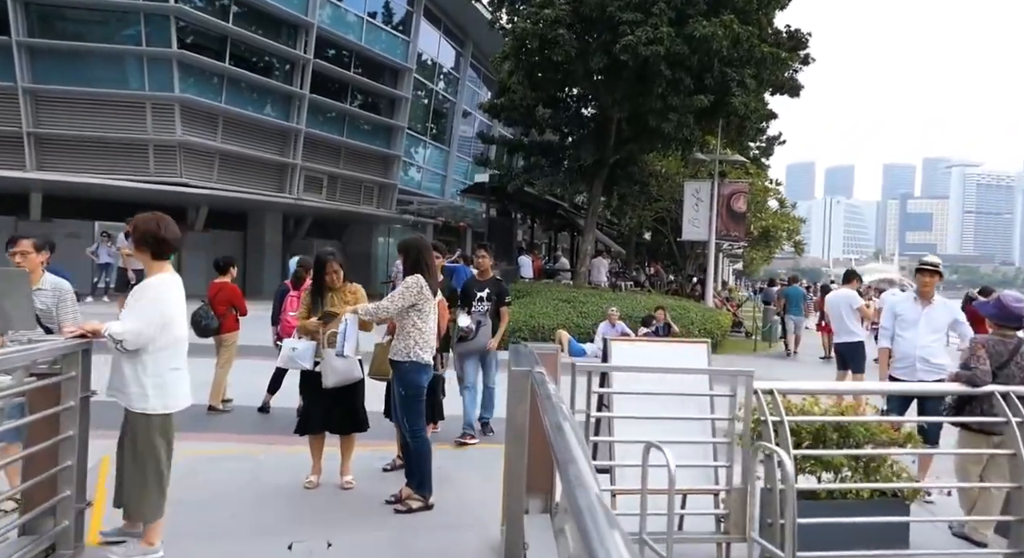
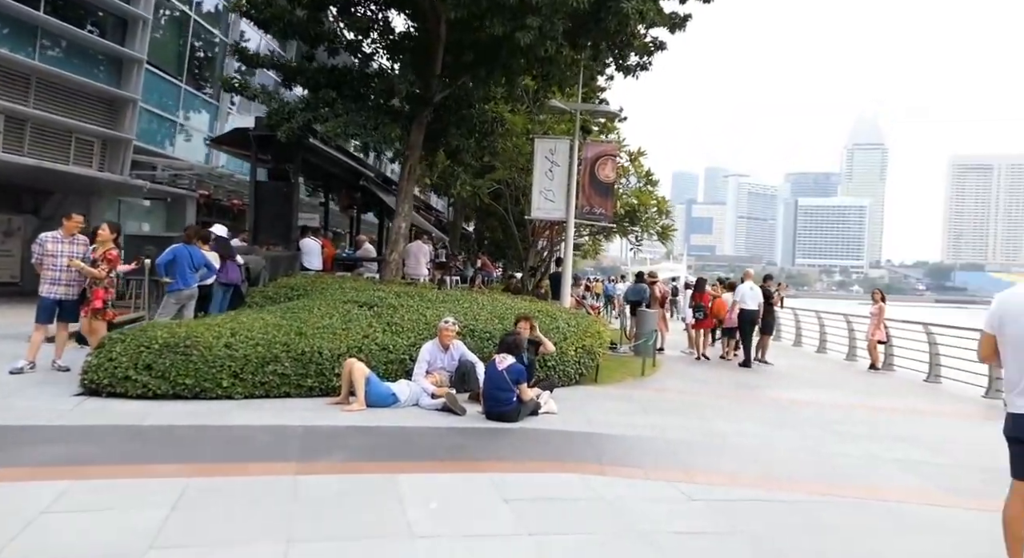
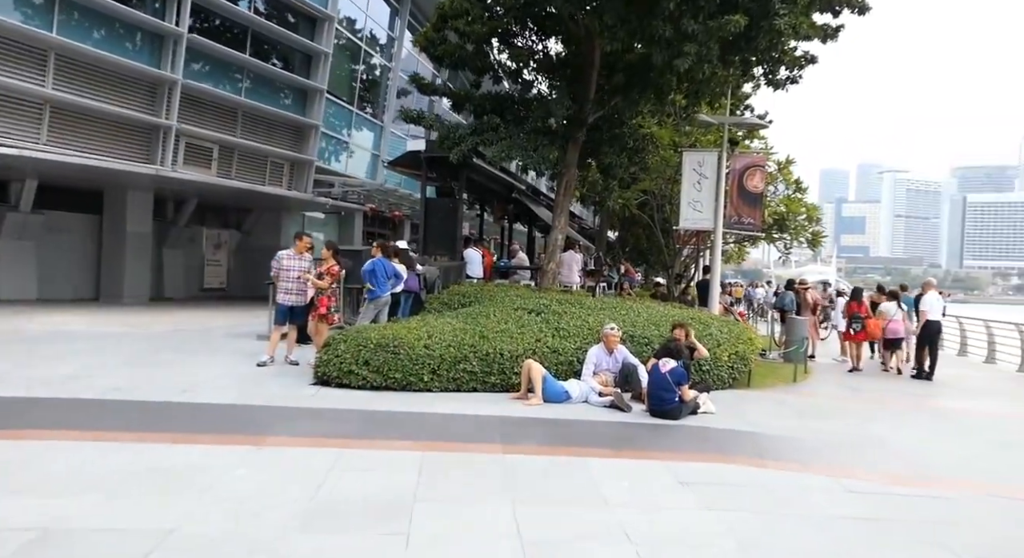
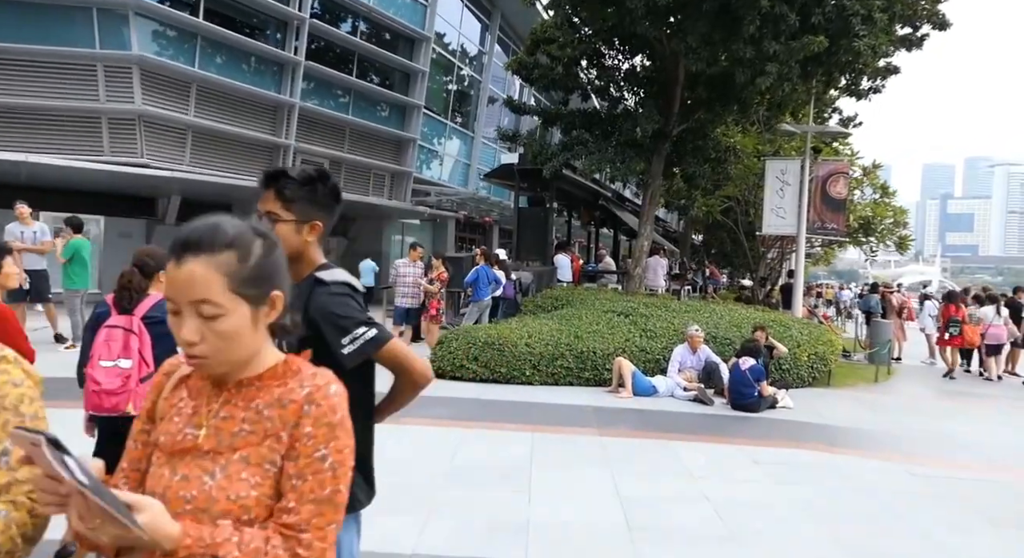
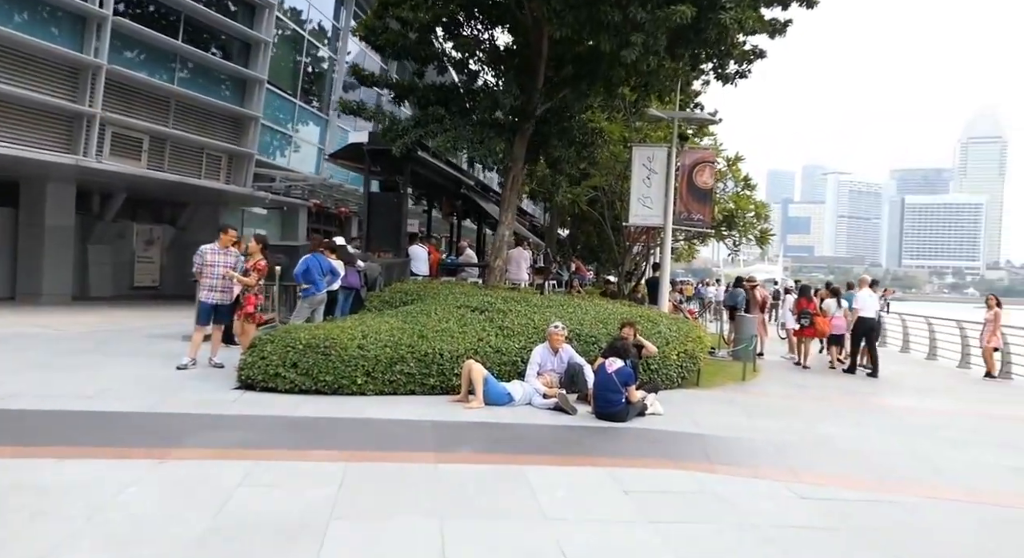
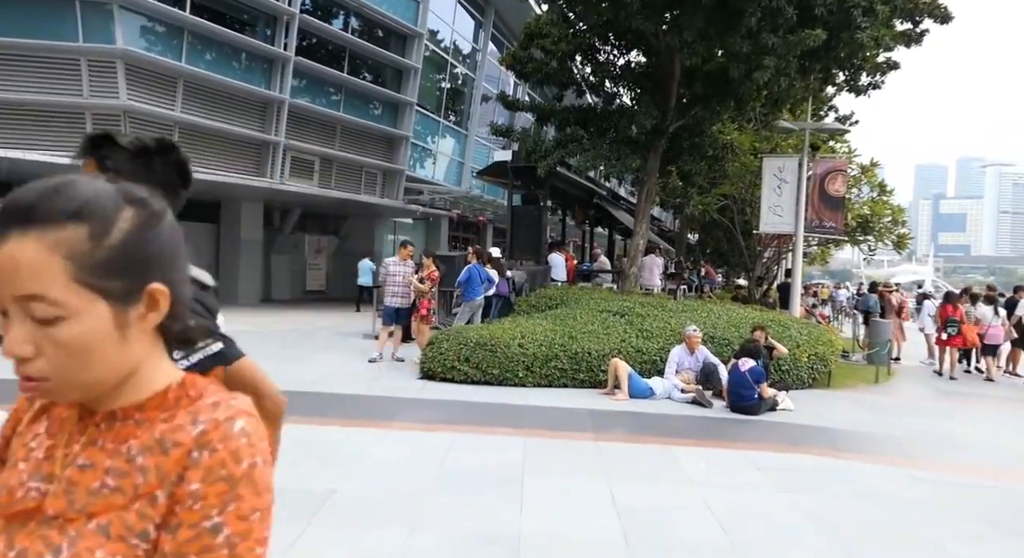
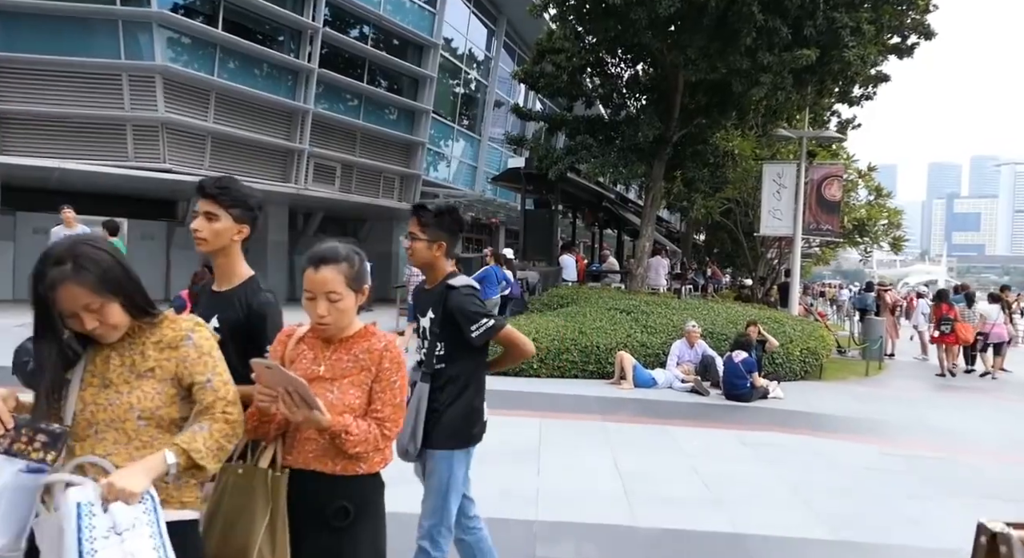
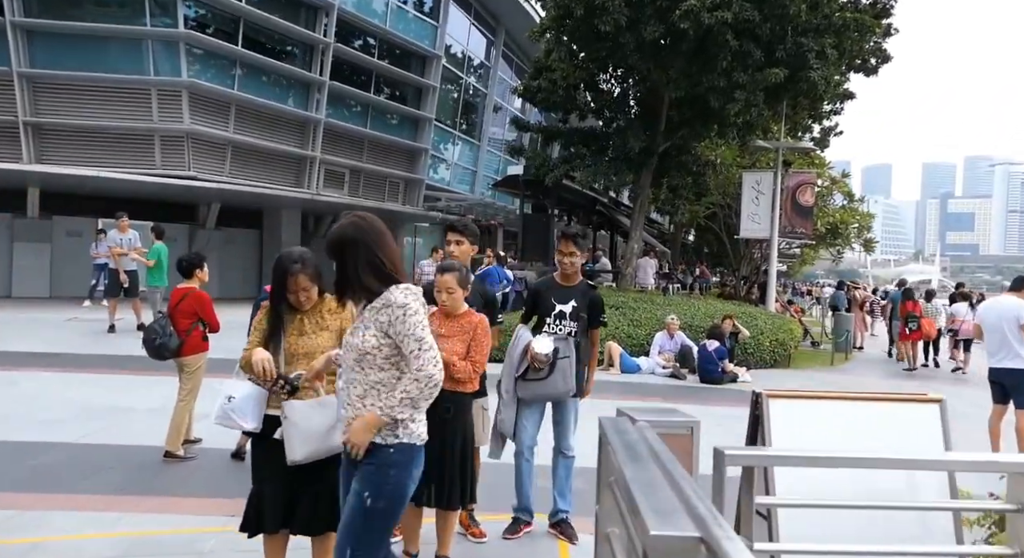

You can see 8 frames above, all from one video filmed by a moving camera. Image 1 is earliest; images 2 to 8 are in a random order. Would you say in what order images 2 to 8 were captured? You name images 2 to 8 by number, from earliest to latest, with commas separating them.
8, 7, 4, 6, 3, 5, 2
